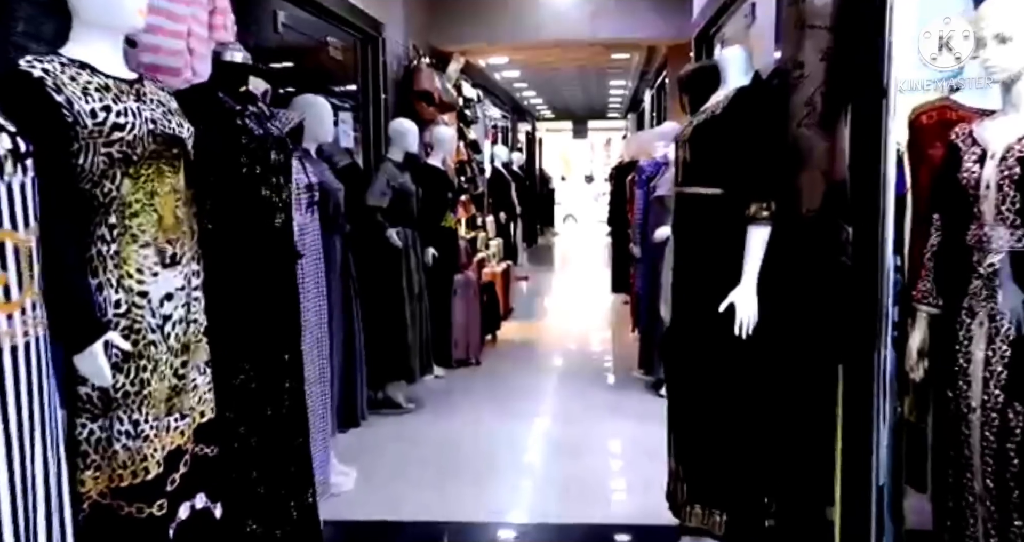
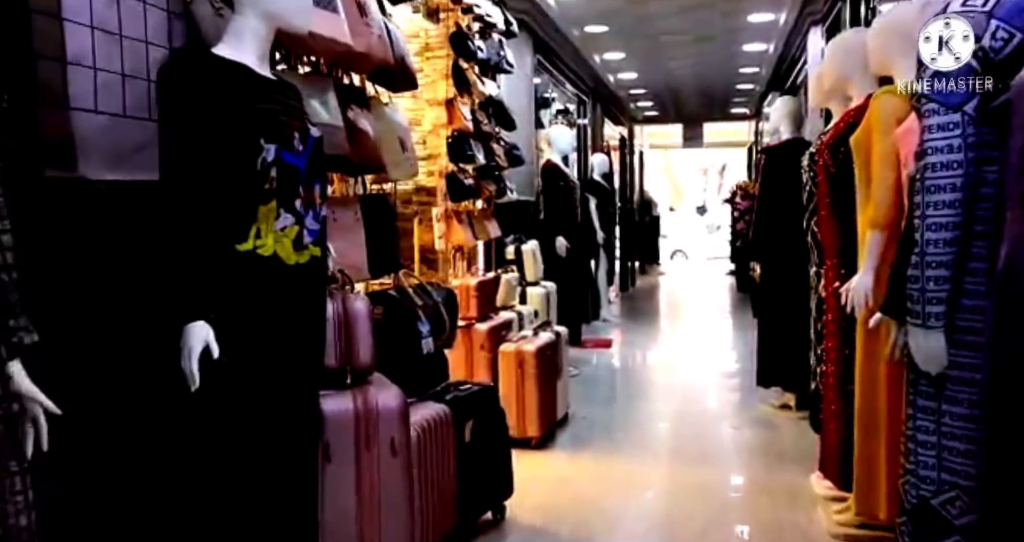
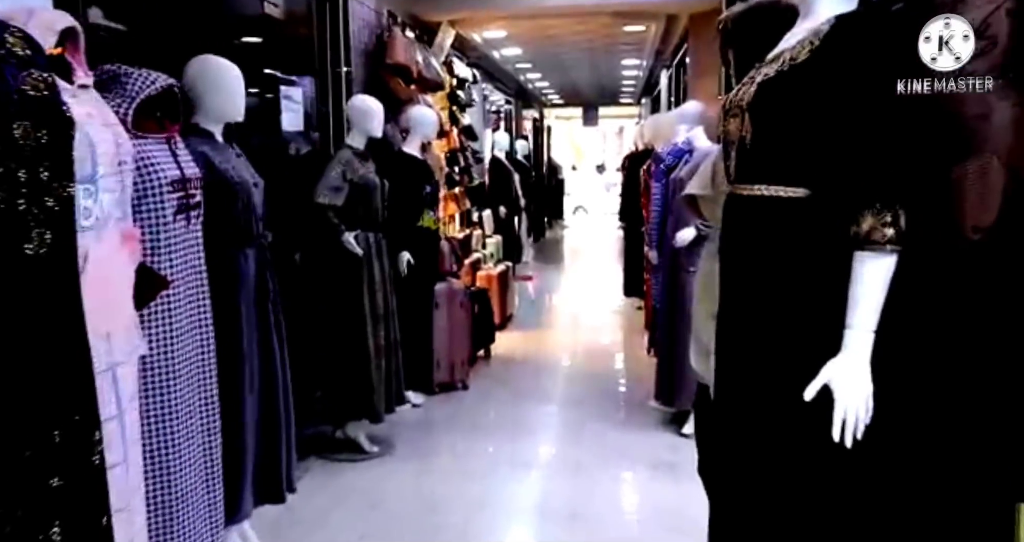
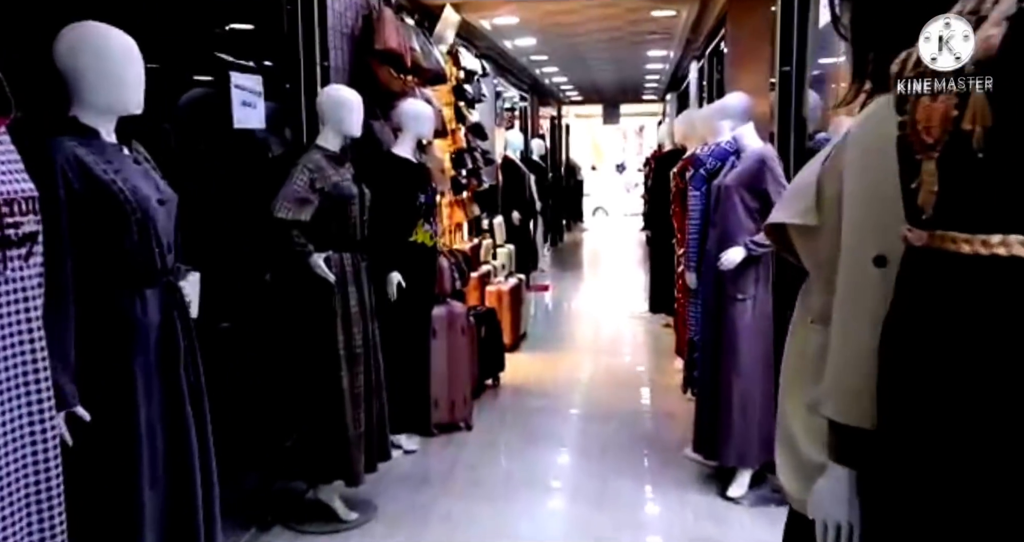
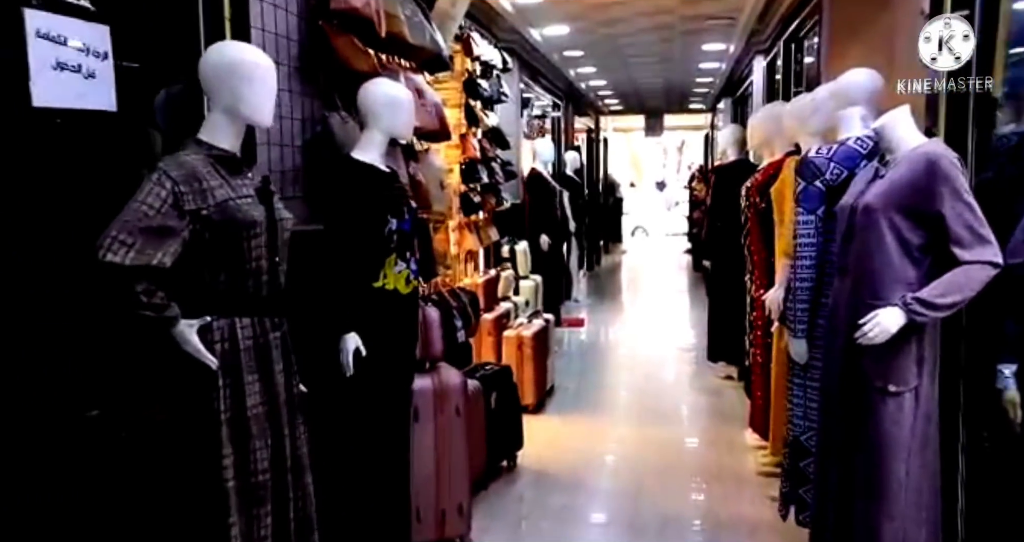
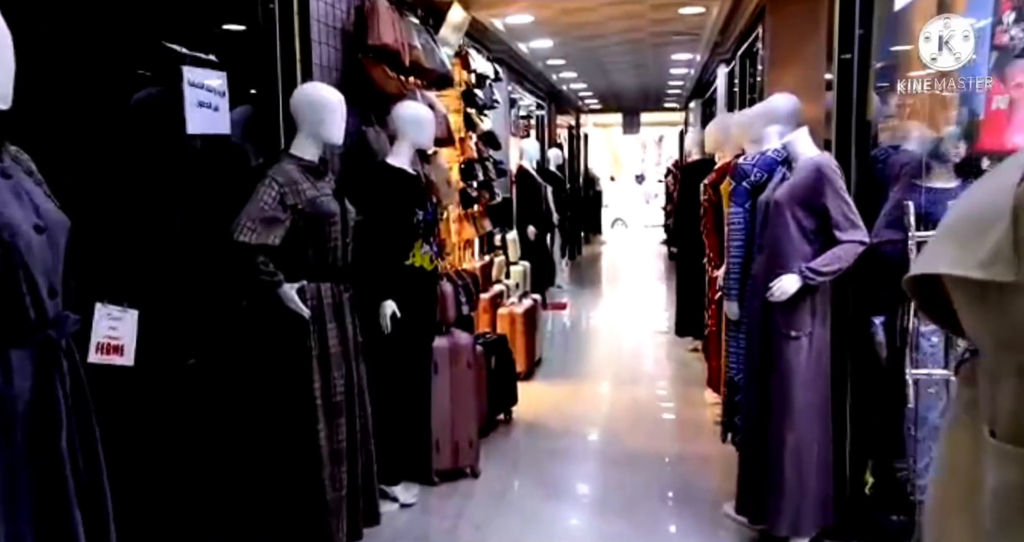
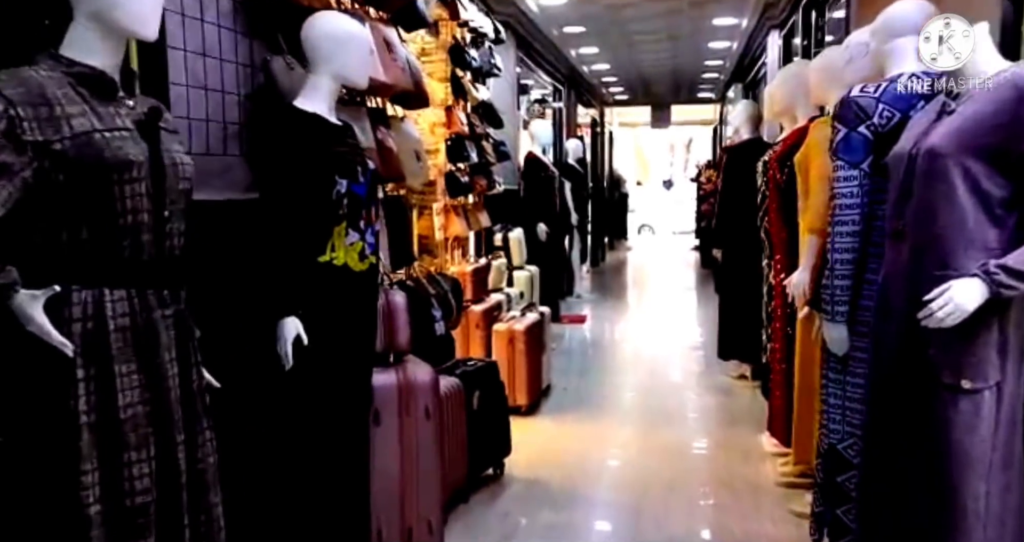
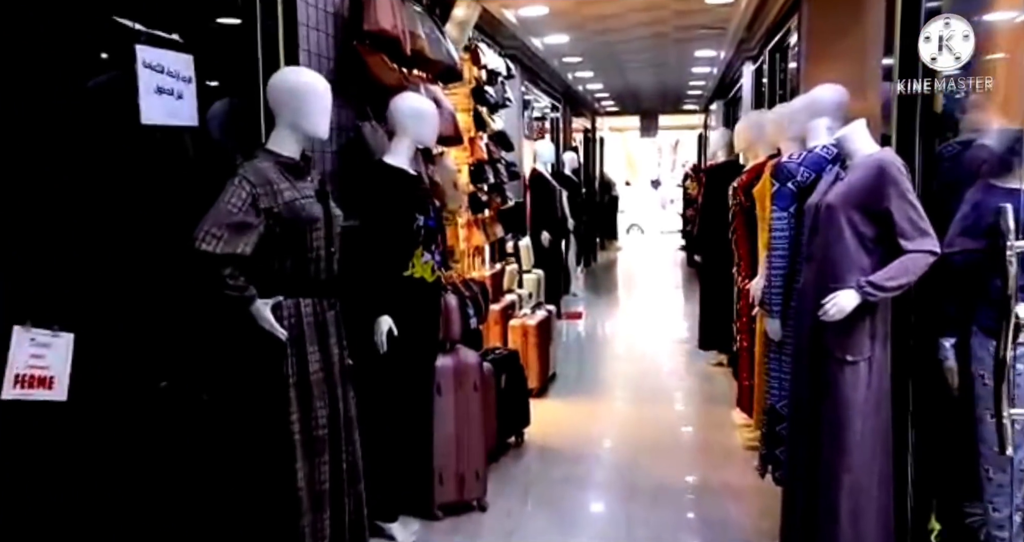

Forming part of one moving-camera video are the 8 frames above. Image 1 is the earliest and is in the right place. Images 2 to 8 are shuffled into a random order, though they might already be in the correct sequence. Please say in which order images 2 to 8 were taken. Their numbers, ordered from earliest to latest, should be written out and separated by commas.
3, 4, 6, 8, 5, 7, 2
